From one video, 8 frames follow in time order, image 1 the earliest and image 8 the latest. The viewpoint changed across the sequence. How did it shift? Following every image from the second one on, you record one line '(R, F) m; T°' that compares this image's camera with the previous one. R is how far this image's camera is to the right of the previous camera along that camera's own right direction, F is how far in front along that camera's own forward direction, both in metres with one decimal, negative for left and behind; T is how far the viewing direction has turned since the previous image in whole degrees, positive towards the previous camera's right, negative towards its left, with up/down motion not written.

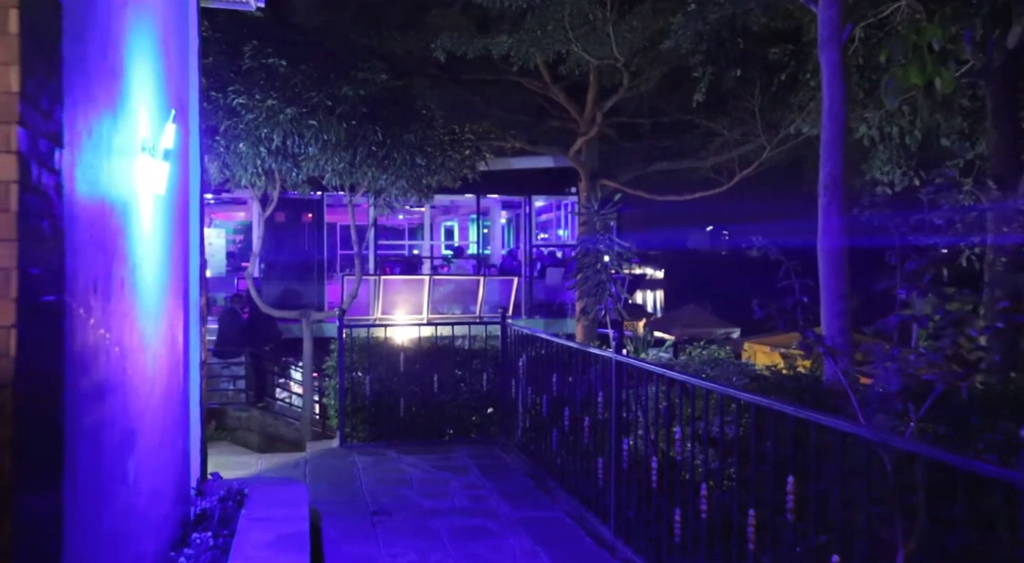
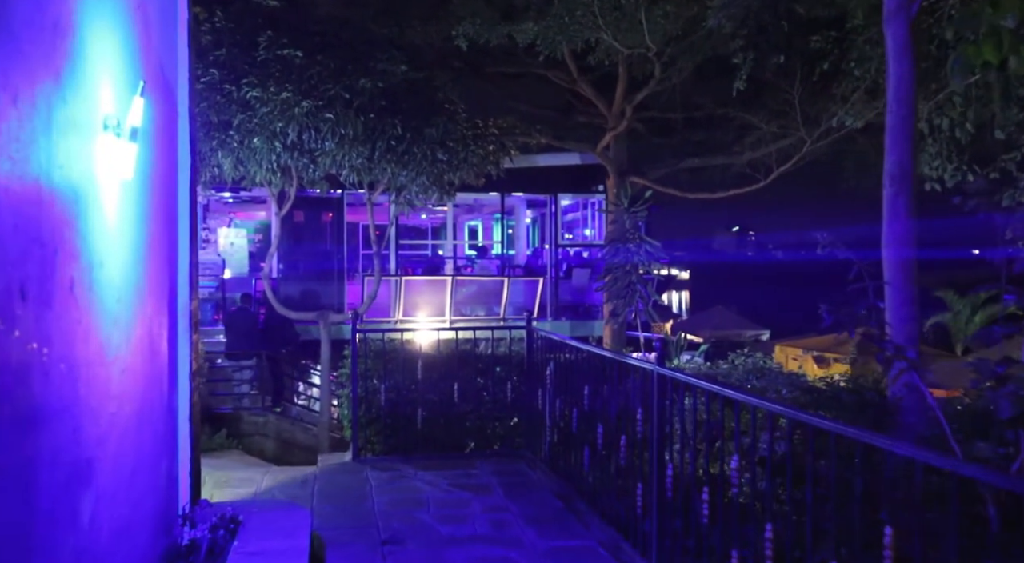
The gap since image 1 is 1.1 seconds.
(0.0, +0.5) m; -2°
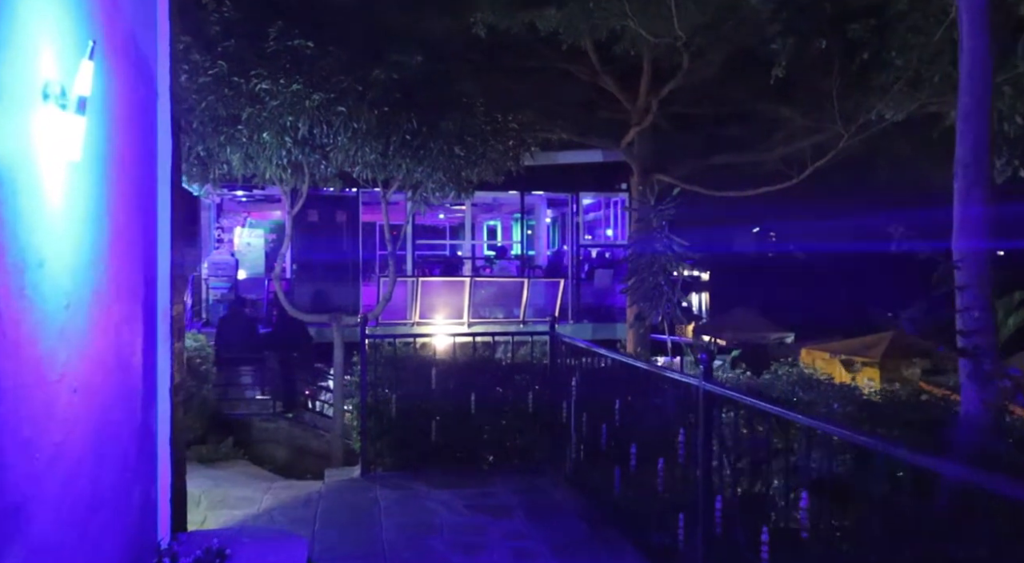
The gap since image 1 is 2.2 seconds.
(0.0, +0.4) m; -1°
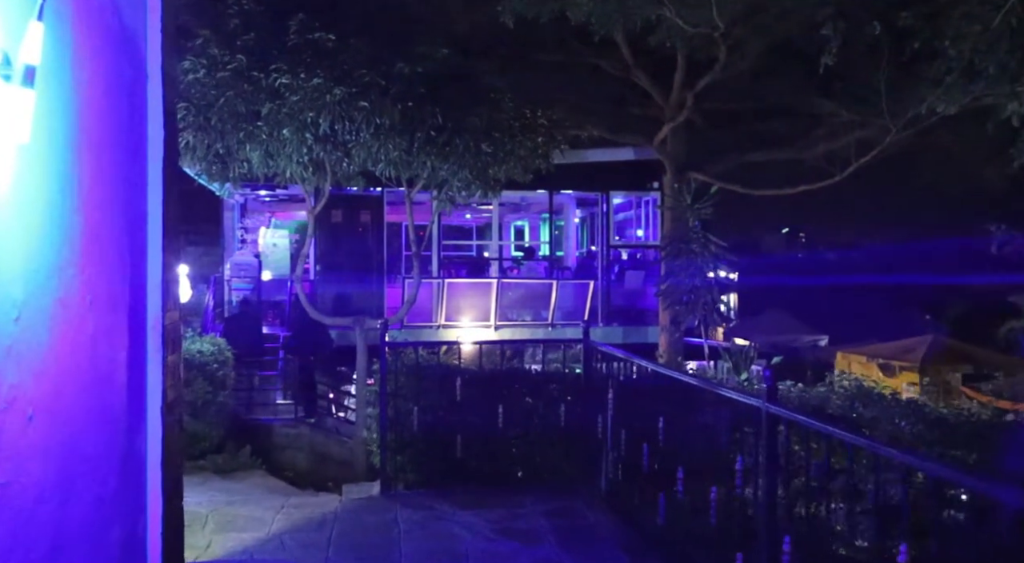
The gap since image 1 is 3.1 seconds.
(0.0, +0.4) m; -2°
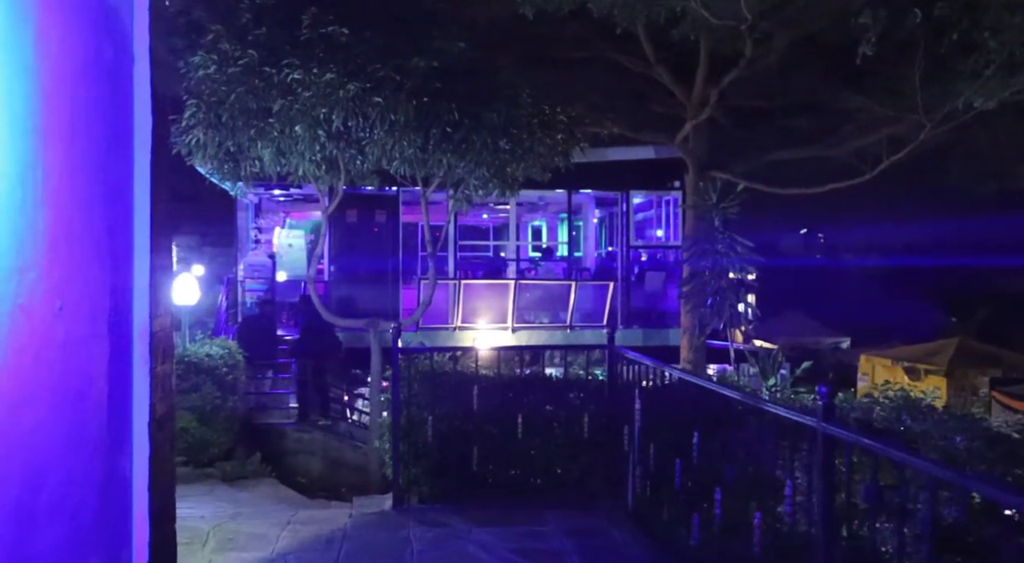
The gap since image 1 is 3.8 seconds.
(0.0, +0.3) m; -1°
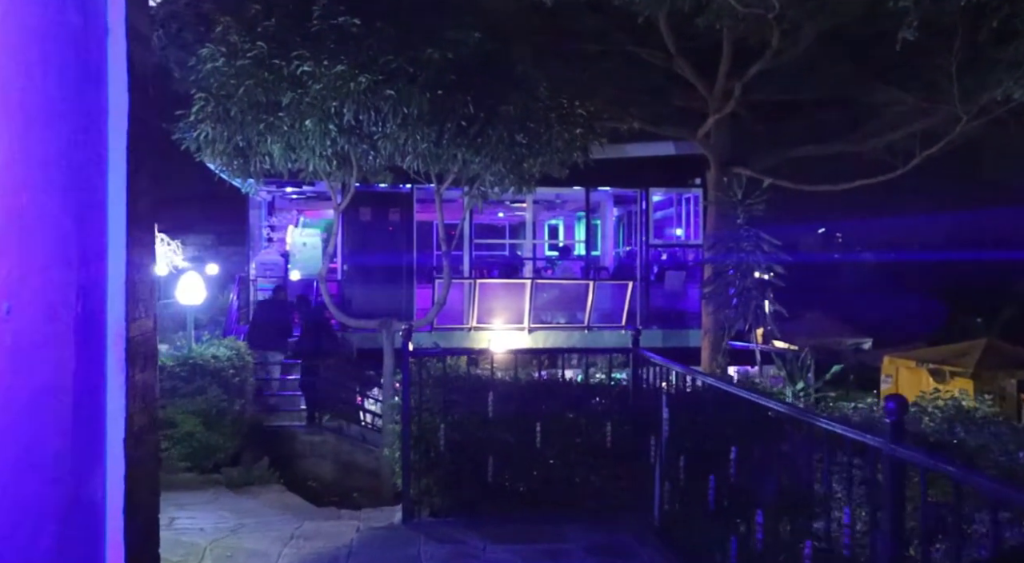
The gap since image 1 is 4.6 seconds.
(0.0, +0.3) m; -1°
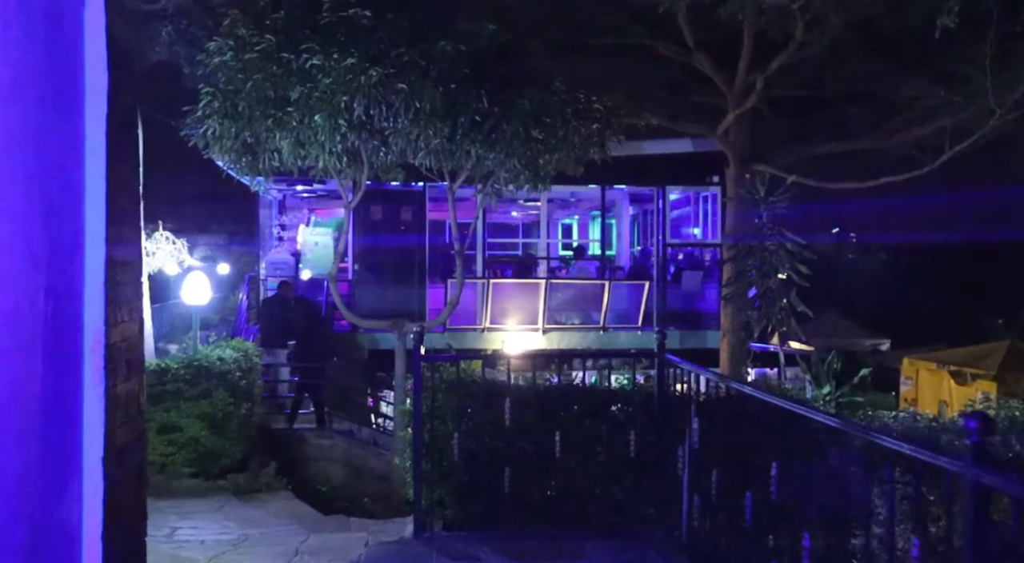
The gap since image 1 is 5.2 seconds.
(0.0, +0.3) m; -1°
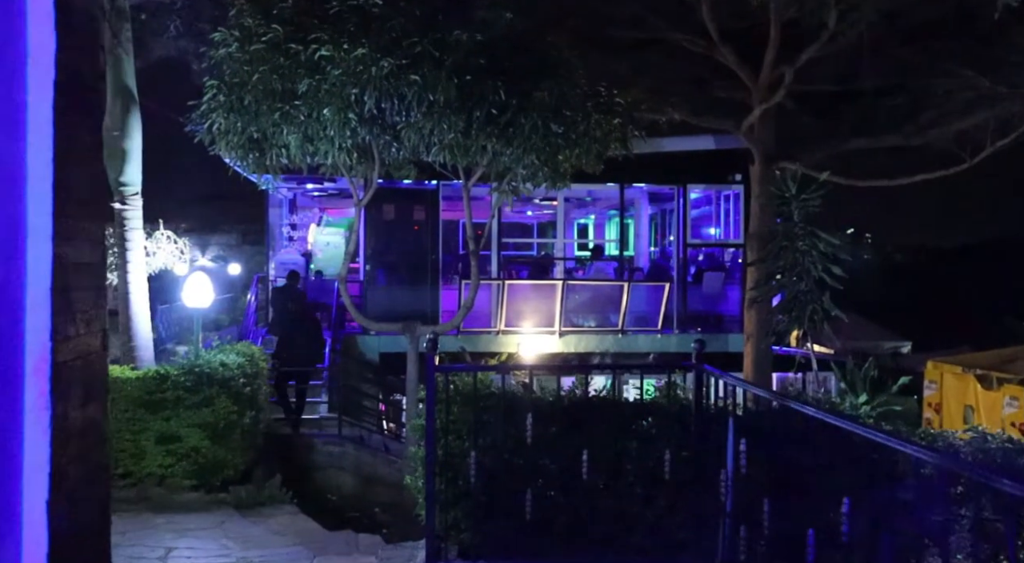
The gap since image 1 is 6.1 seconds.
(0.0, +0.4) m; -1°
